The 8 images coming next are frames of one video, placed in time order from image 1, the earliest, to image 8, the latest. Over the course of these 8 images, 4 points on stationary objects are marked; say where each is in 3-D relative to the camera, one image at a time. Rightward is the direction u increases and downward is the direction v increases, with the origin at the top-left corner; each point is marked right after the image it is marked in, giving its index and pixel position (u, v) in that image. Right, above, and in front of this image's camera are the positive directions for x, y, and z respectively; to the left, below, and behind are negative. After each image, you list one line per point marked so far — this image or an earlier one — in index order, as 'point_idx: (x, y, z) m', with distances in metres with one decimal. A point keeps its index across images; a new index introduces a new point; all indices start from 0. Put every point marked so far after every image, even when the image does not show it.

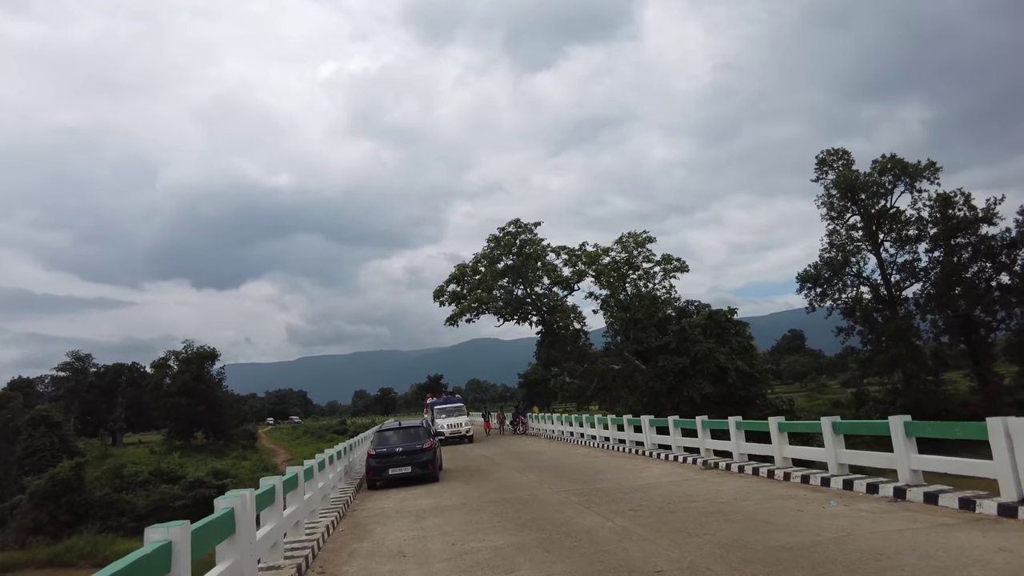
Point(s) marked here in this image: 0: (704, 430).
0: (+4.8, -3.6, +16.2) m
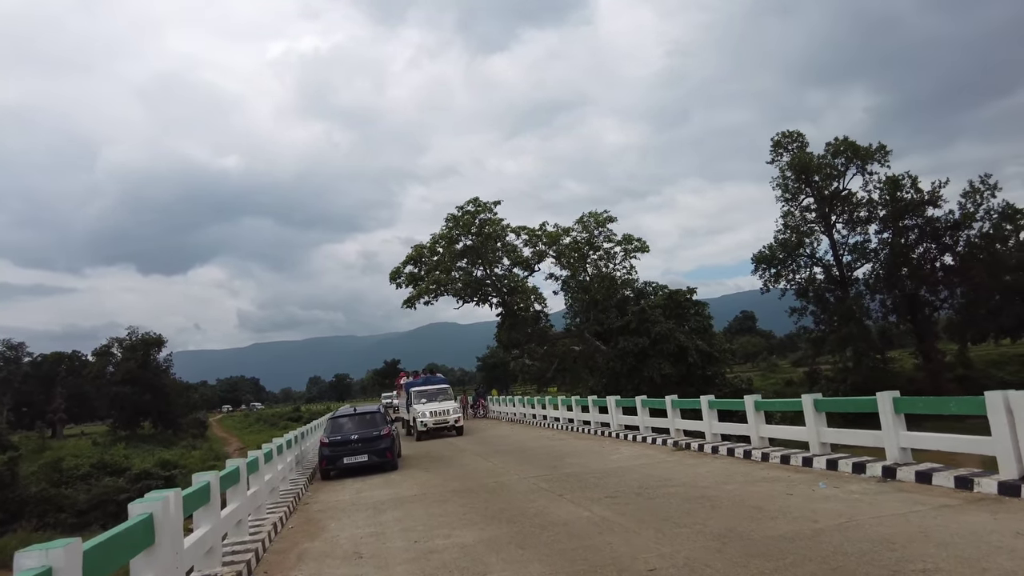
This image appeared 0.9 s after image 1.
0: (+4.0, -3.0, +15.7) m
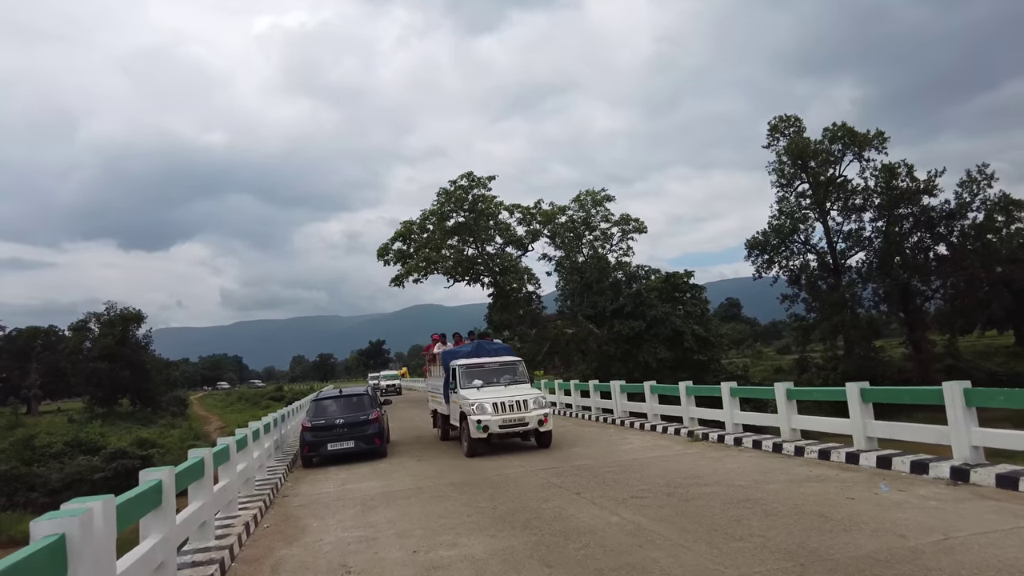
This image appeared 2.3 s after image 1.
0: (+4.0, -2.5, +14.5) m
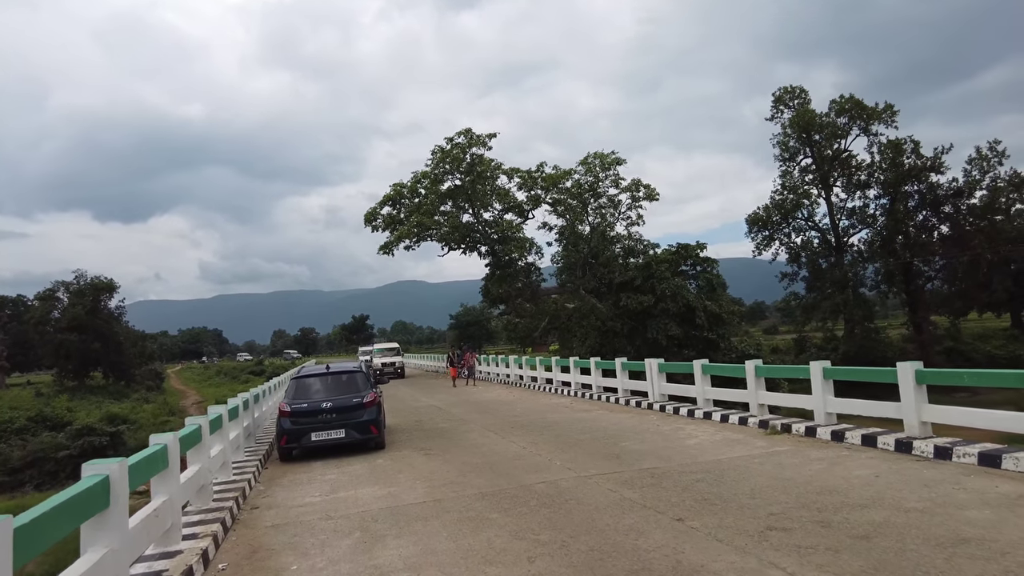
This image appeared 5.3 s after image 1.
0: (+4.5, -1.7, +11.9) m
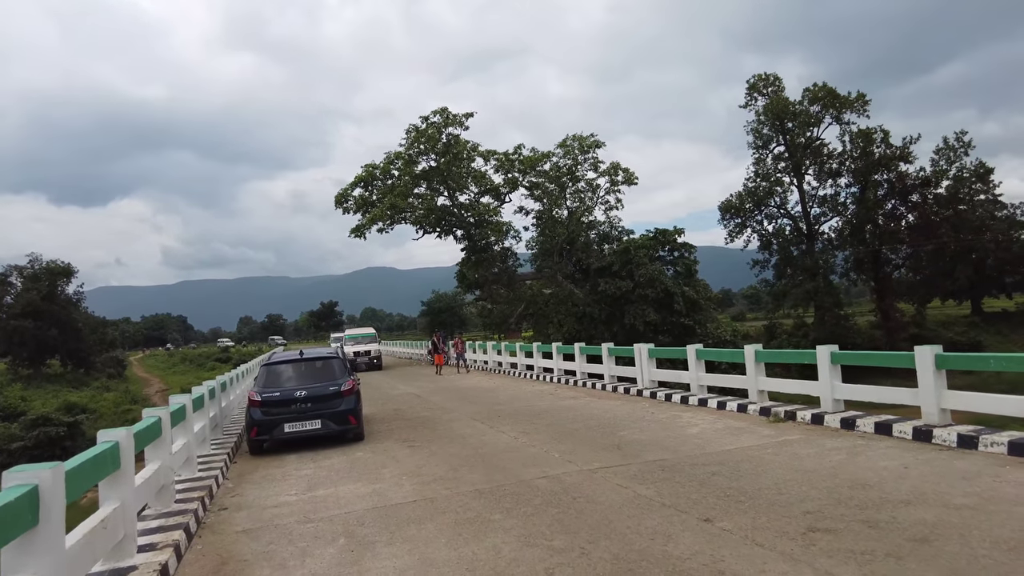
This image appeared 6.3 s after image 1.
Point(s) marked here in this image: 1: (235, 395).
0: (+4.3, -1.4, +11.4) m
1: (-6.1, -2.4, +14.3) m
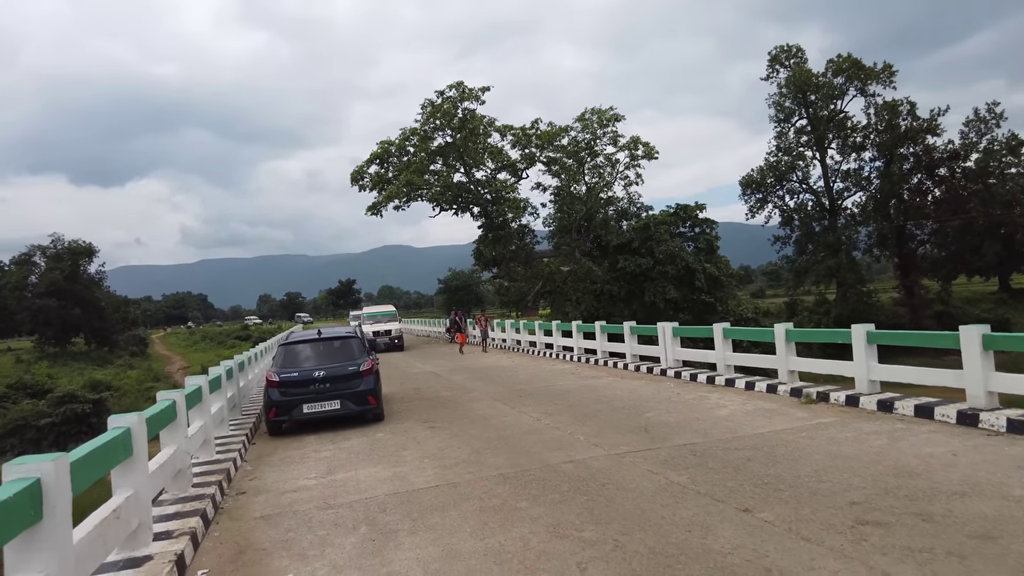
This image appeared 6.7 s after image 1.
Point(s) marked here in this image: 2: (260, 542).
0: (+4.6, -1.0, +11.0) m
1: (-5.7, -1.9, +14.2) m
2: (-2.0, -2.1, +5.3) m
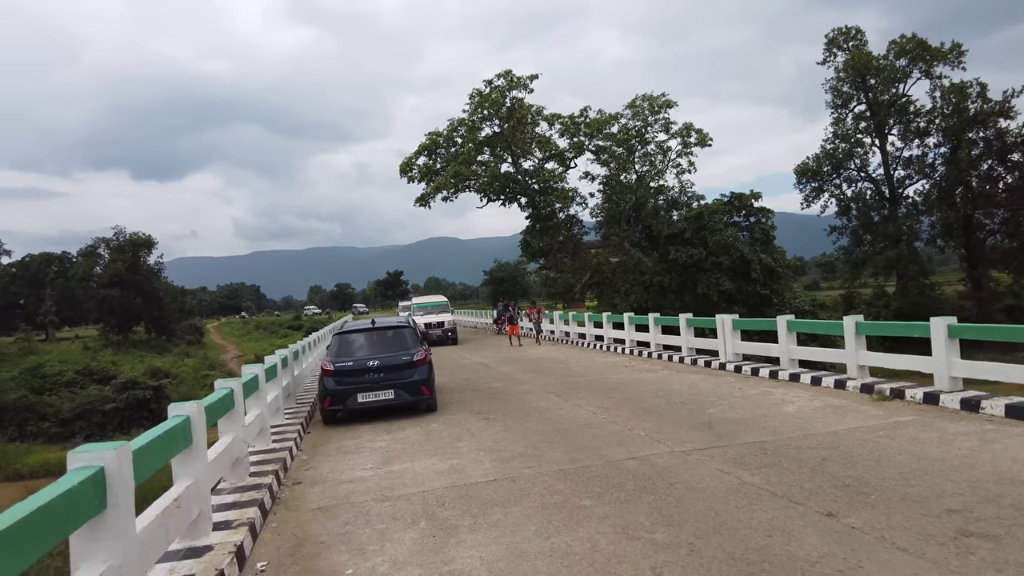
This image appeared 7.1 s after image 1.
0: (+5.5, -0.8, +10.4) m
1: (-4.5, -1.7, +14.4) m
2: (-1.5, -2.0, +5.2) m
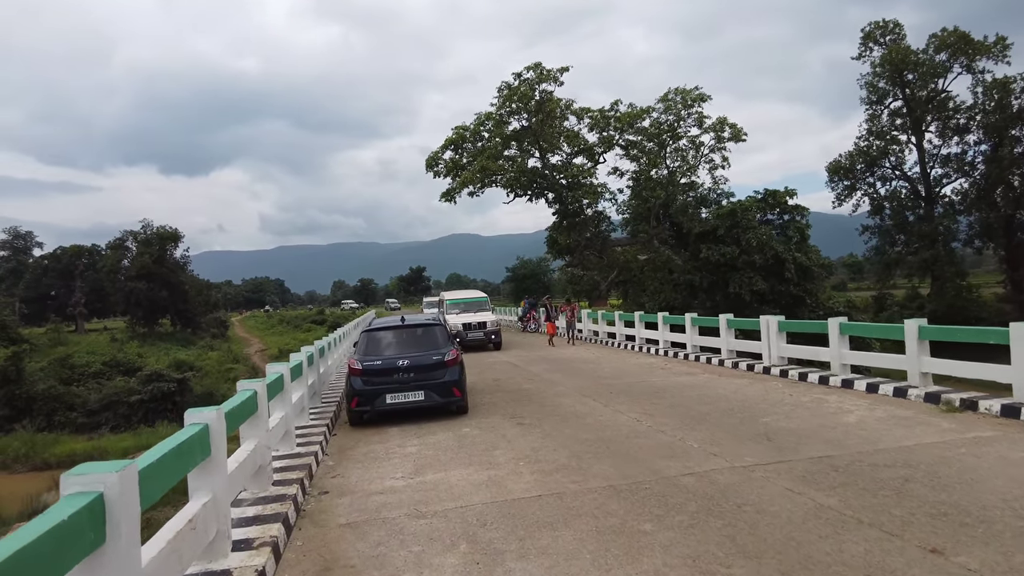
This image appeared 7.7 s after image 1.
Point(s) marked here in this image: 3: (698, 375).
0: (+6.1, -0.8, +9.7) m
1: (-3.9, -1.6, +13.9) m
2: (-1.2, -1.9, +4.7) m
3: (+3.7, -1.7, +12.8) m
